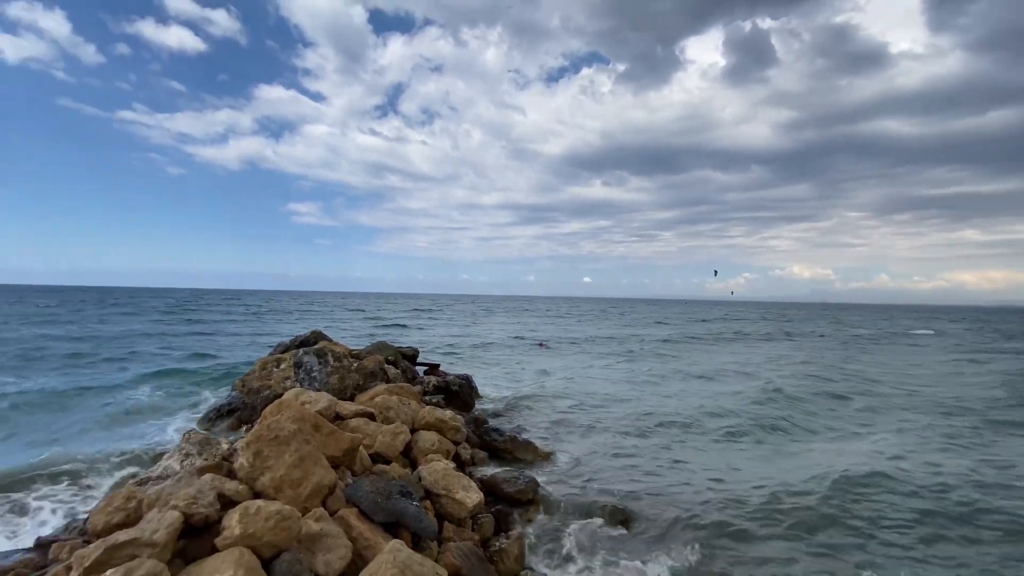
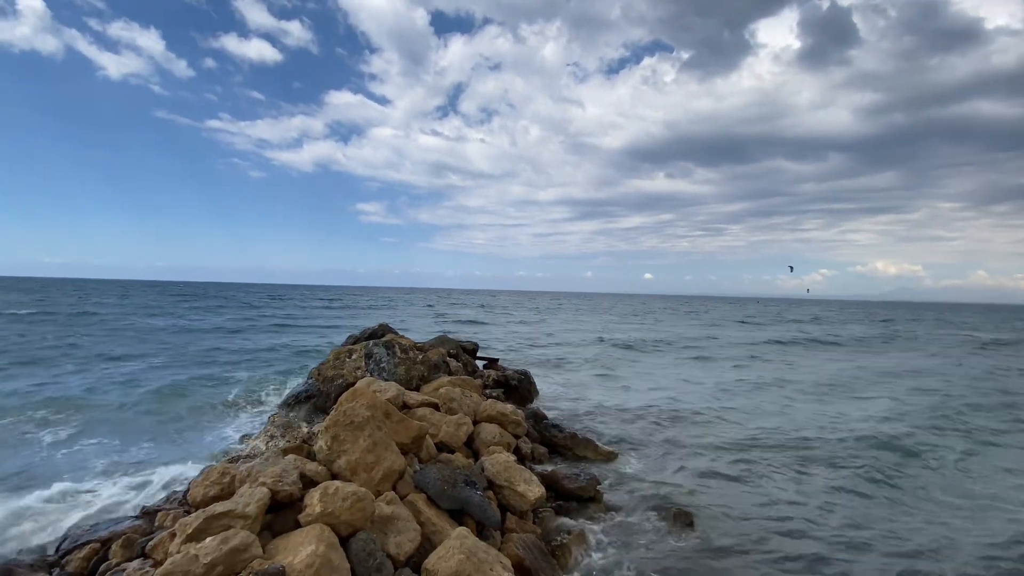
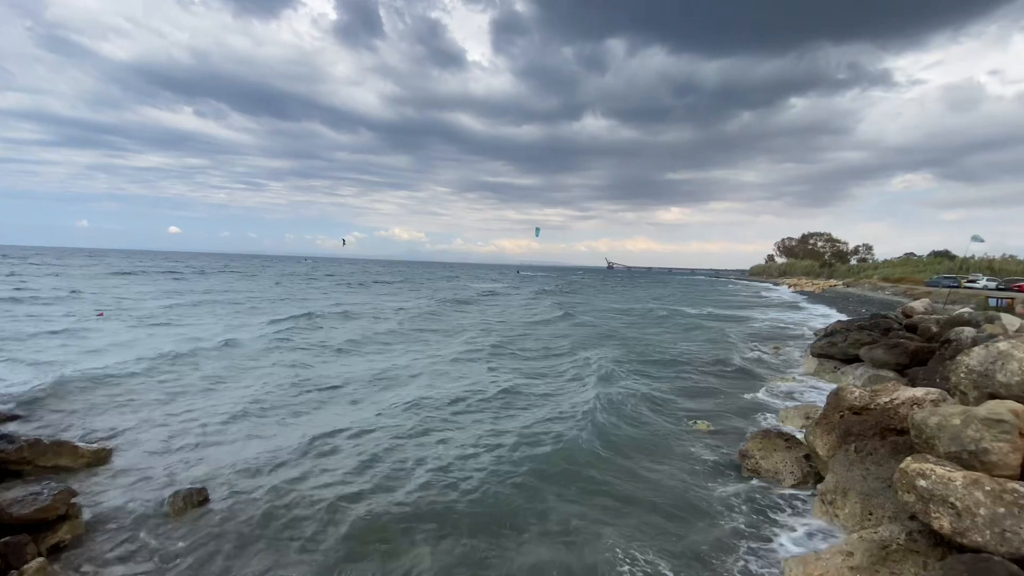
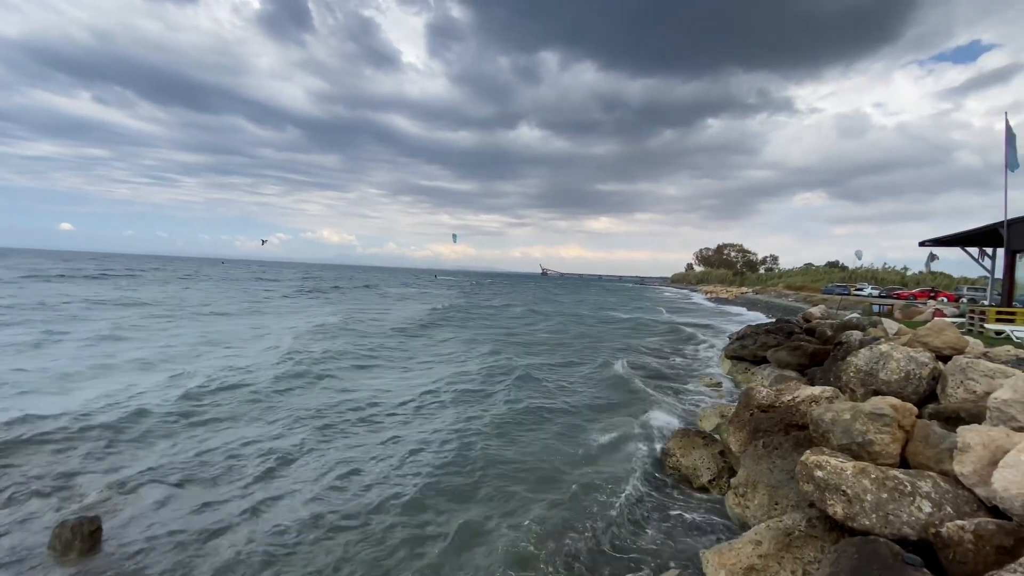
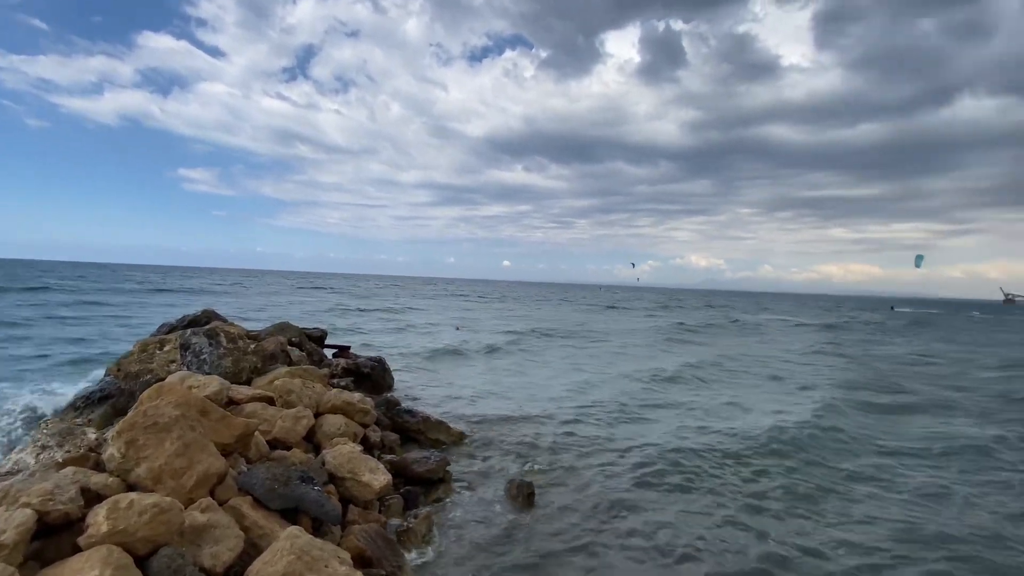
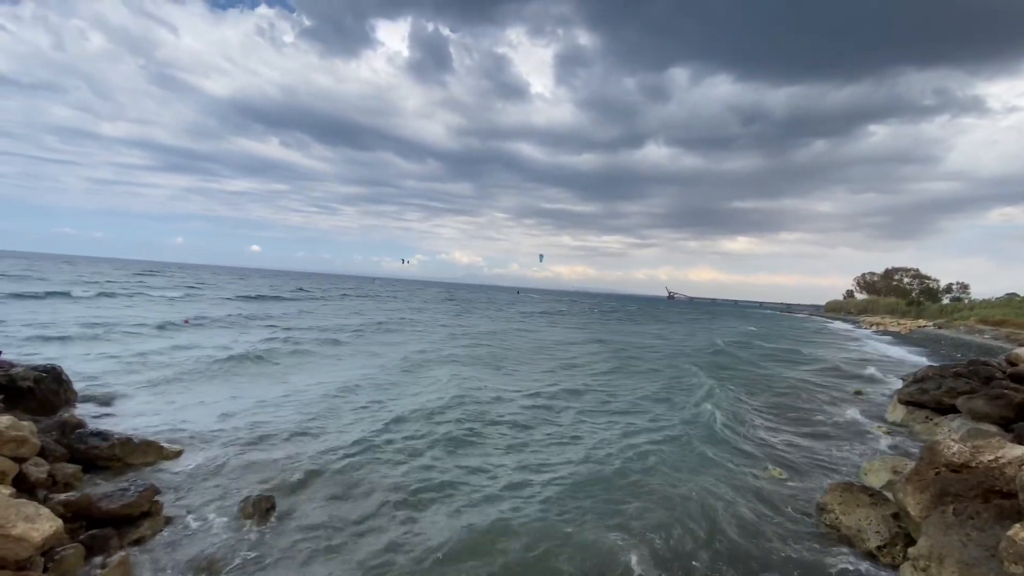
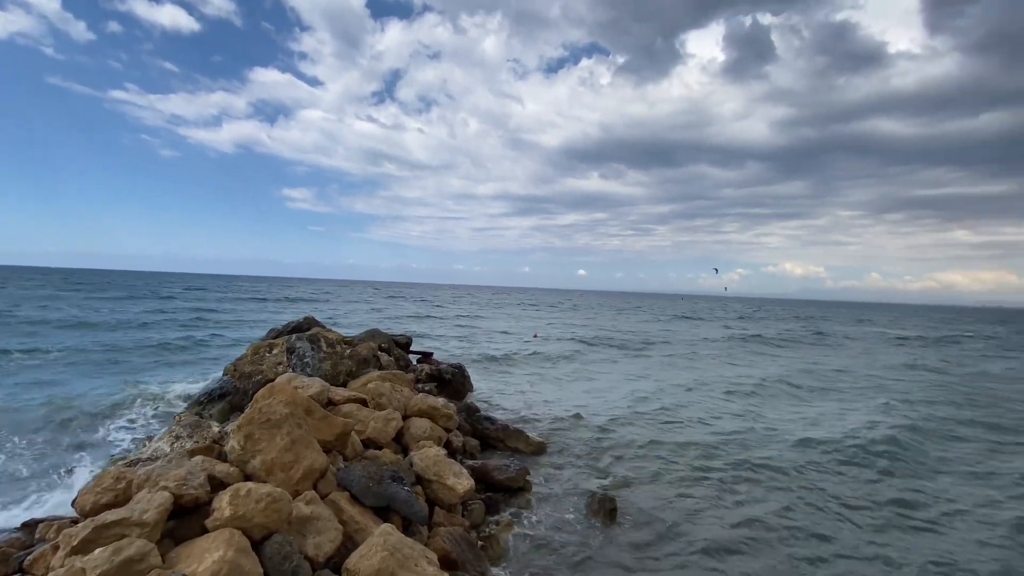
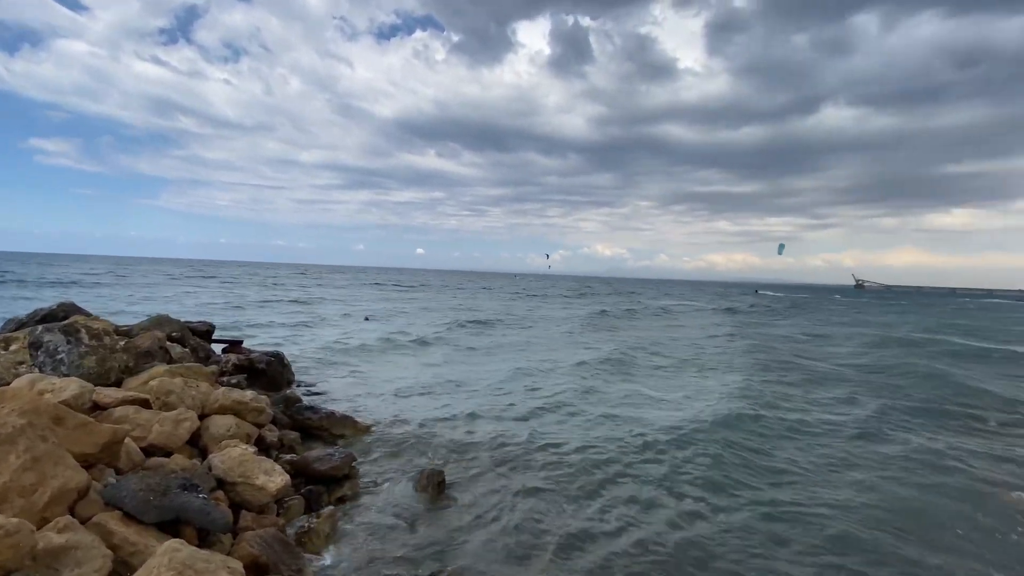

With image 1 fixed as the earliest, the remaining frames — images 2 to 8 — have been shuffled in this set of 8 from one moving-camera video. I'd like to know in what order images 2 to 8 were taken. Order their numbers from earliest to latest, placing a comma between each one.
2, 7, 5, 8, 3, 4, 6
